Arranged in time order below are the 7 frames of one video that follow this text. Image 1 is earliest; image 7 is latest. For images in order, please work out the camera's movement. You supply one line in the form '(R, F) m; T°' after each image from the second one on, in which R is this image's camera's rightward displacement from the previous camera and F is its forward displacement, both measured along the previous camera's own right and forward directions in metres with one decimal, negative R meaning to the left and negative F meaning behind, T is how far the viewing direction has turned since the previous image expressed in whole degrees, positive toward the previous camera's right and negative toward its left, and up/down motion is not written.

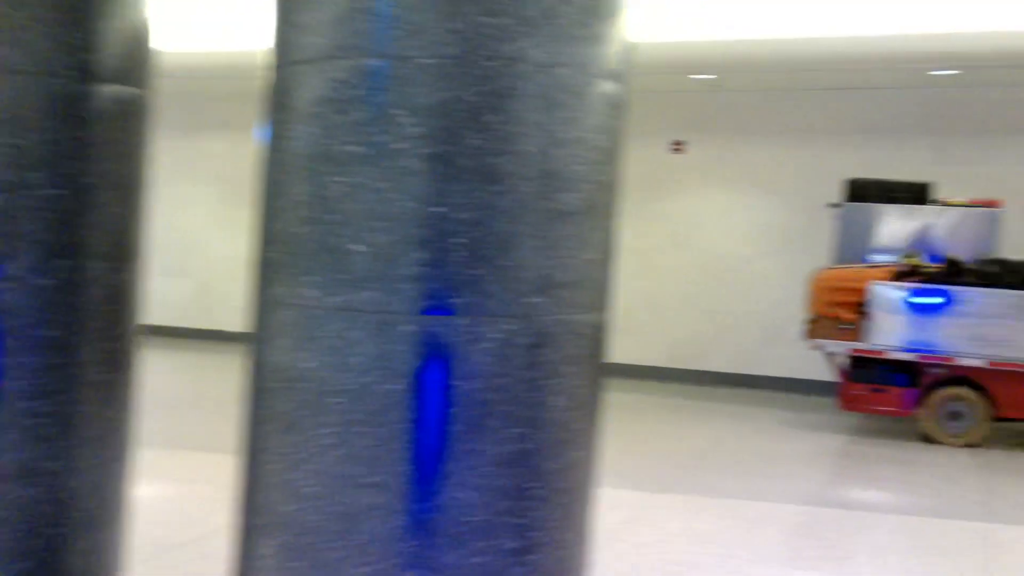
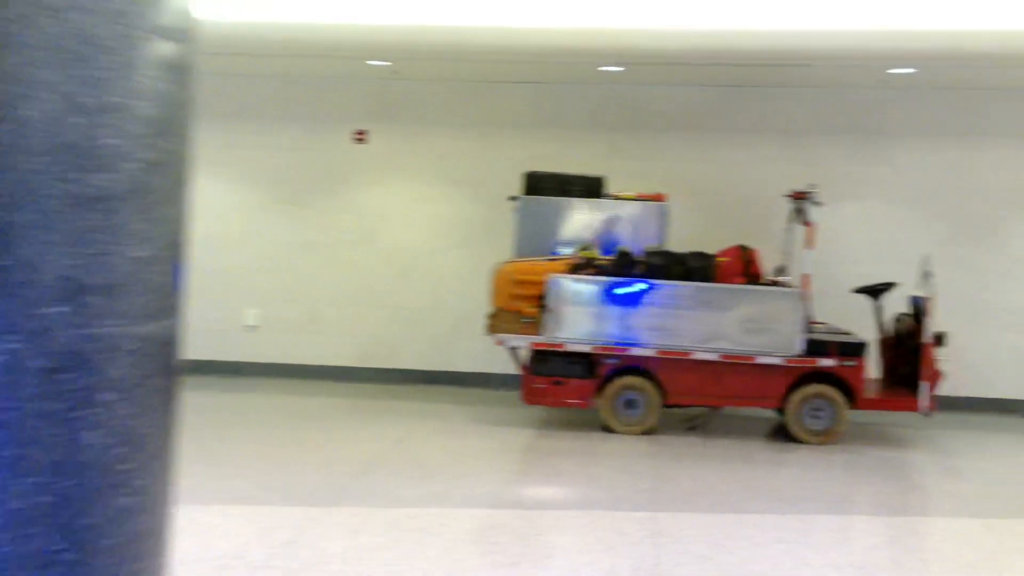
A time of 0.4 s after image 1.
(+0.3, +0.3) m; +16°
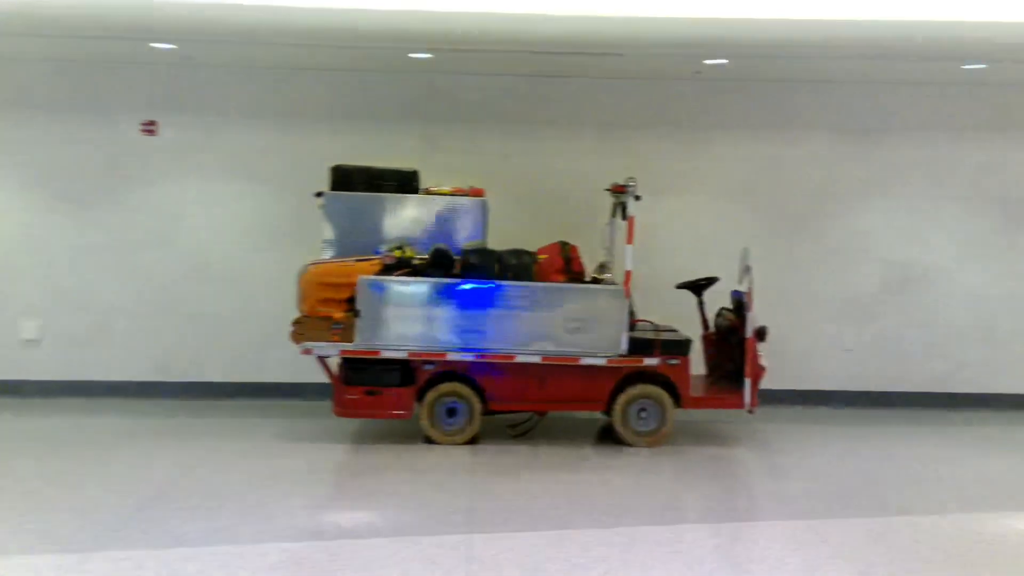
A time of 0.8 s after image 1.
(+0.2, +0.4) m; +9°
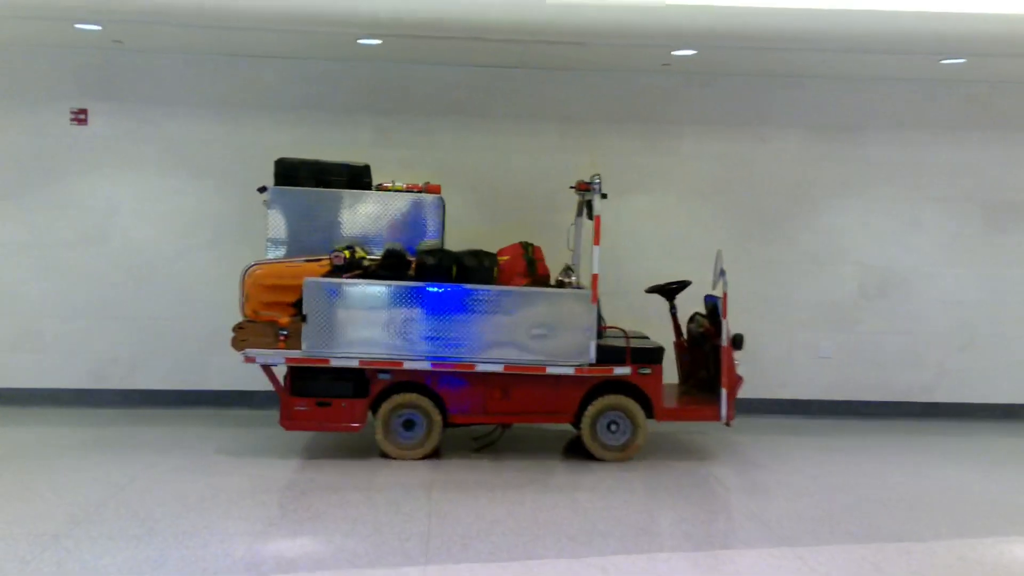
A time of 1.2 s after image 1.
(0.0, +0.4) m; +2°
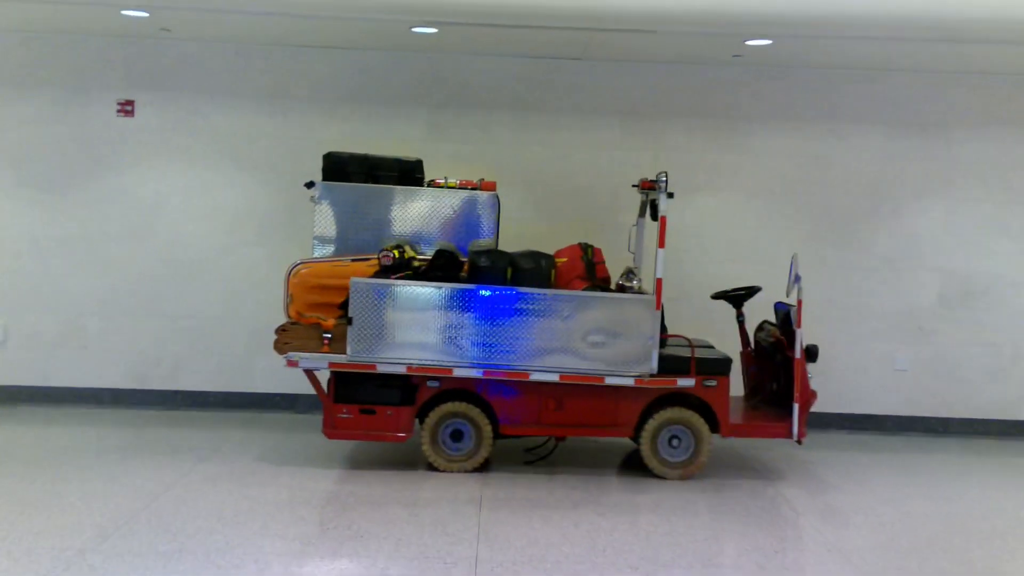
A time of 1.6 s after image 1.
(0.0, +0.3) m; -3°
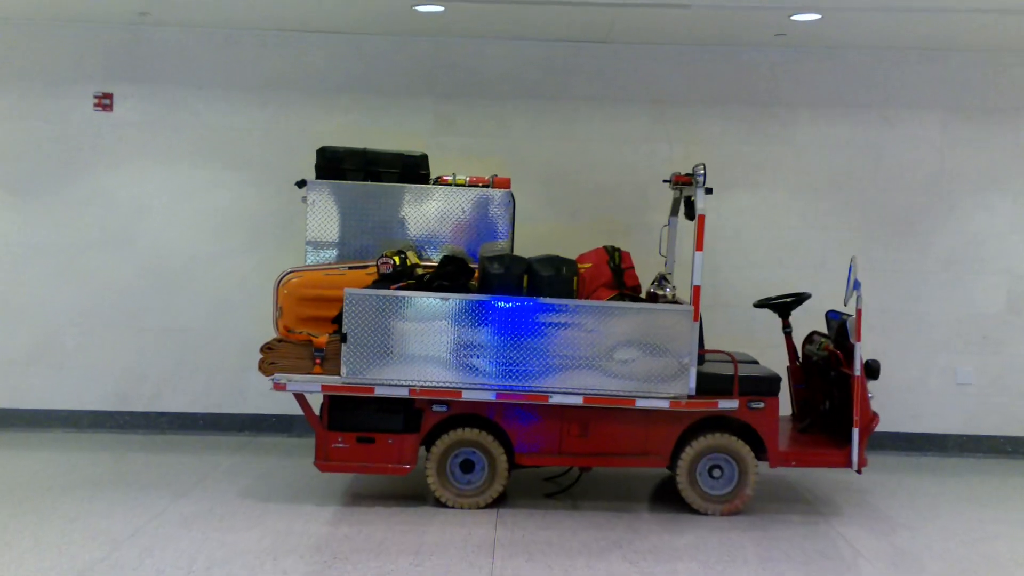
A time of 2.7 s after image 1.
(0.0, +0.6) m; -1°
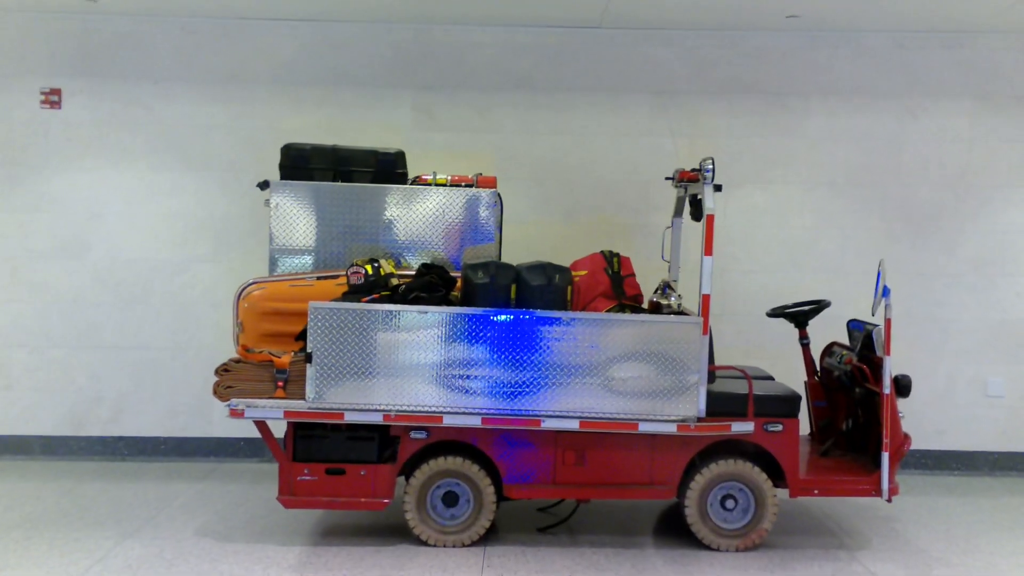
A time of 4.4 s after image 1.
(0.0, +0.5) m; 0°
